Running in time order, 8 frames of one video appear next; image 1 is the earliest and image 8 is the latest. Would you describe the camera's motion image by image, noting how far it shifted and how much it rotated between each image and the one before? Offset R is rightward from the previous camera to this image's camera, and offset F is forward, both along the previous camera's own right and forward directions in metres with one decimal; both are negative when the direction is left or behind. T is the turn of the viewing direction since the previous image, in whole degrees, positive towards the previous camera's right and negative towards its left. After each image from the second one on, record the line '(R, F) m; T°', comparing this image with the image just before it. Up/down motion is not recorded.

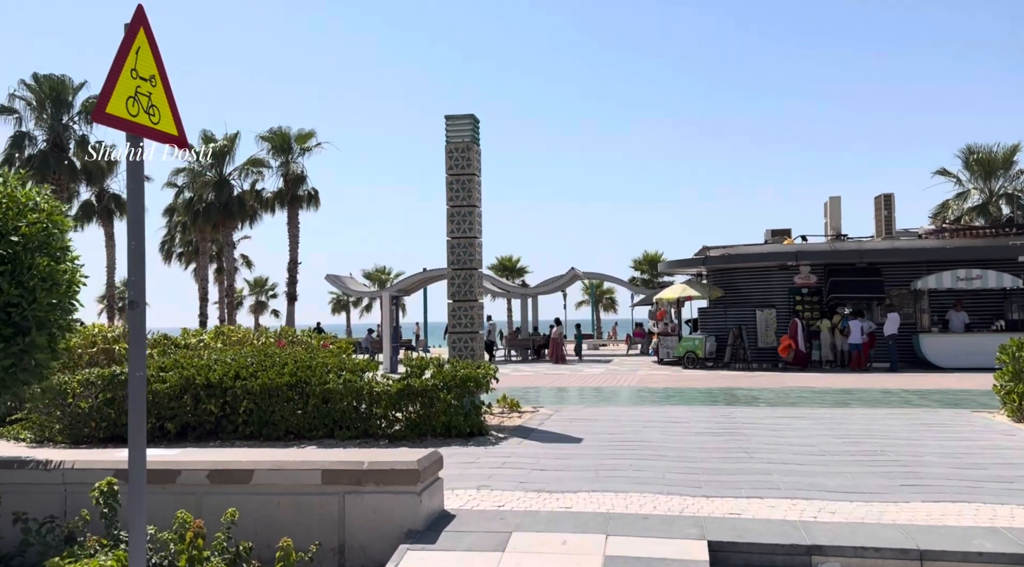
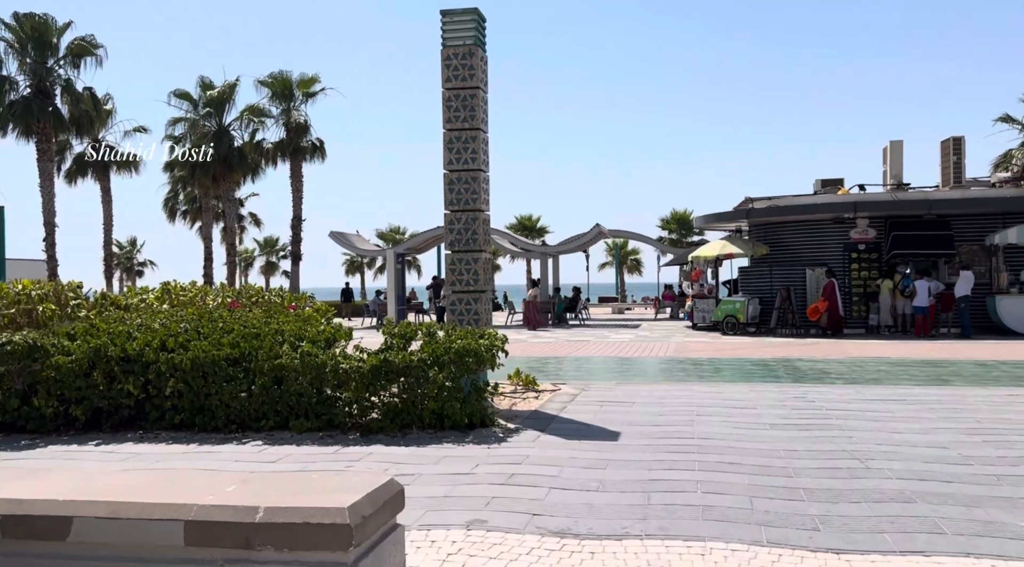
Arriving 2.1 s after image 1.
(+0.1, +2.8) m; -1°
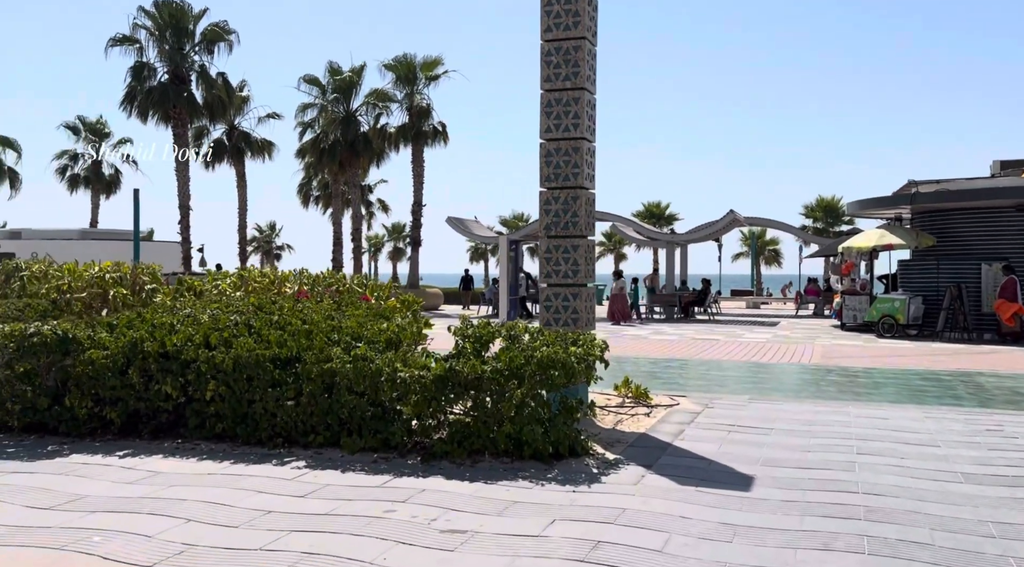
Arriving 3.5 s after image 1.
(+0.2, +1.7) m; -8°
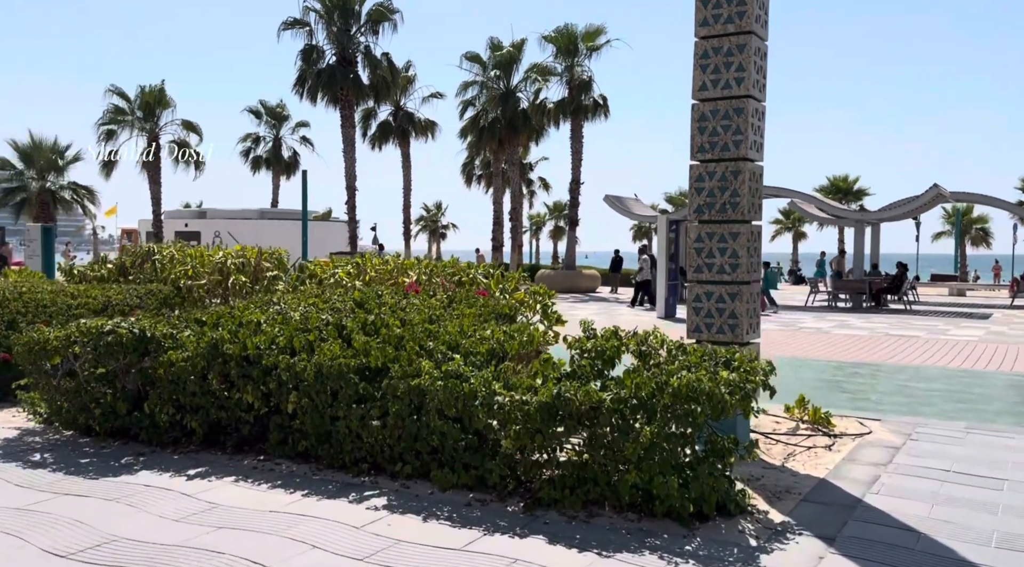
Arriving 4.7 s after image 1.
(+0.2, +1.5) m; -11°
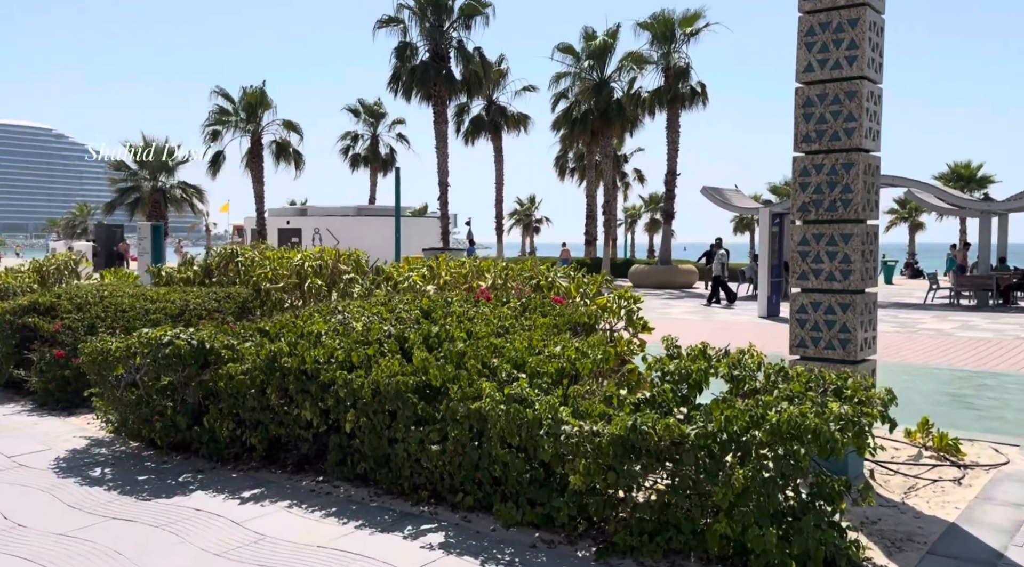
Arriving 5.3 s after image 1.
(+0.1, +0.6) m; -6°
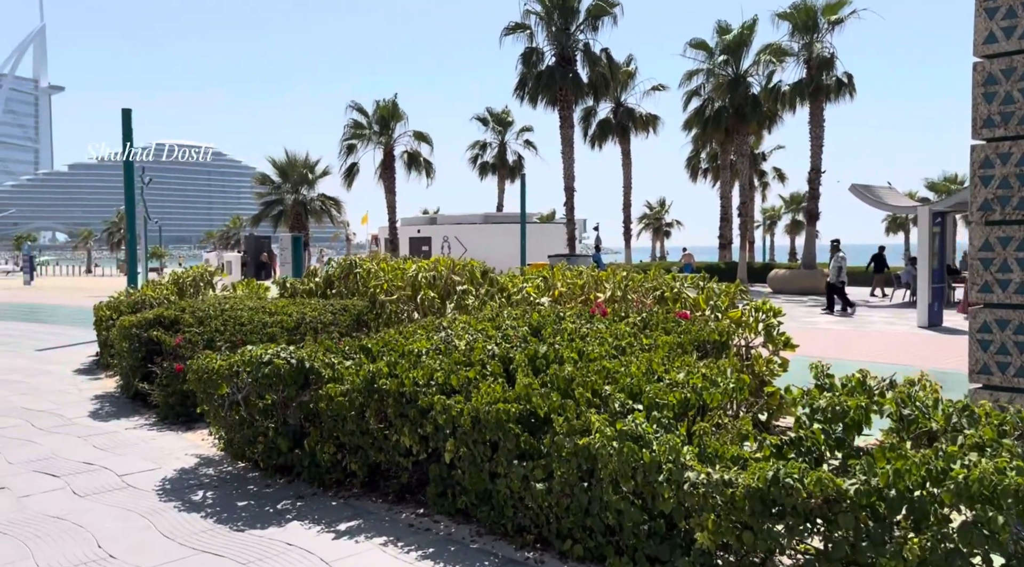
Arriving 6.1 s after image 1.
(+0.1, +0.6) m; -8°
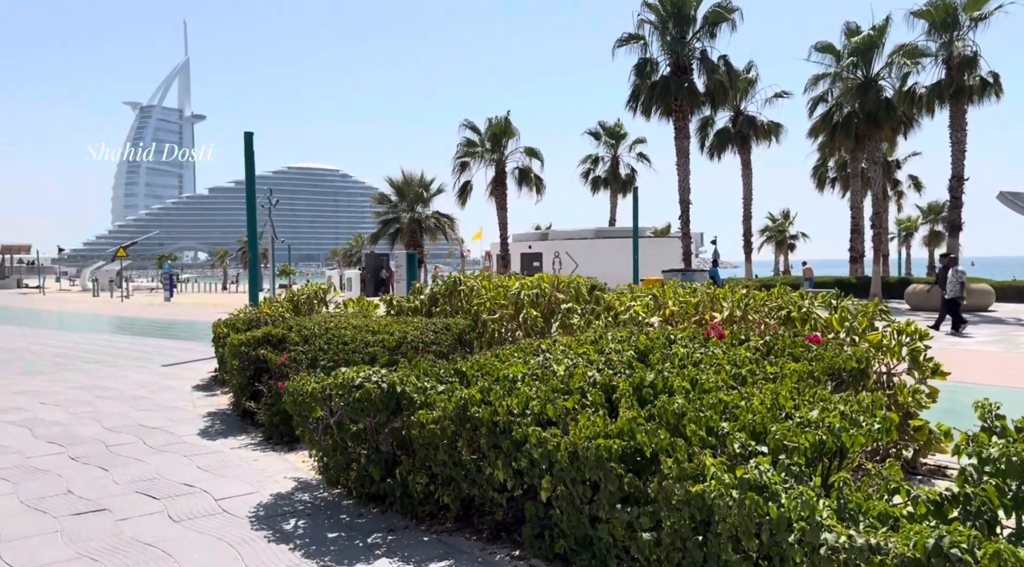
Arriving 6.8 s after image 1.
(+0.1, +0.5) m; -8°
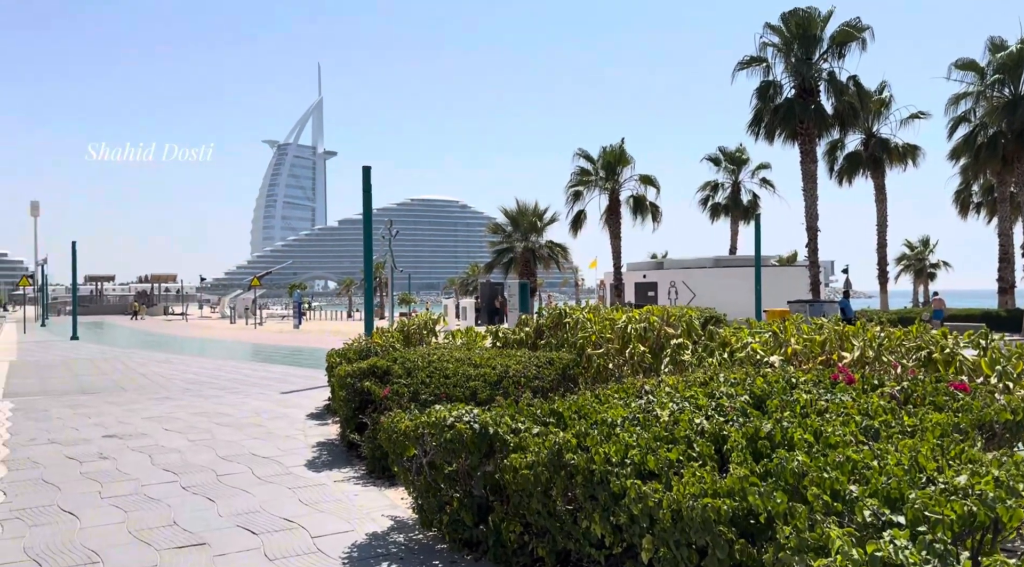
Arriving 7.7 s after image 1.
(+0.1, +0.4) m; -8°
